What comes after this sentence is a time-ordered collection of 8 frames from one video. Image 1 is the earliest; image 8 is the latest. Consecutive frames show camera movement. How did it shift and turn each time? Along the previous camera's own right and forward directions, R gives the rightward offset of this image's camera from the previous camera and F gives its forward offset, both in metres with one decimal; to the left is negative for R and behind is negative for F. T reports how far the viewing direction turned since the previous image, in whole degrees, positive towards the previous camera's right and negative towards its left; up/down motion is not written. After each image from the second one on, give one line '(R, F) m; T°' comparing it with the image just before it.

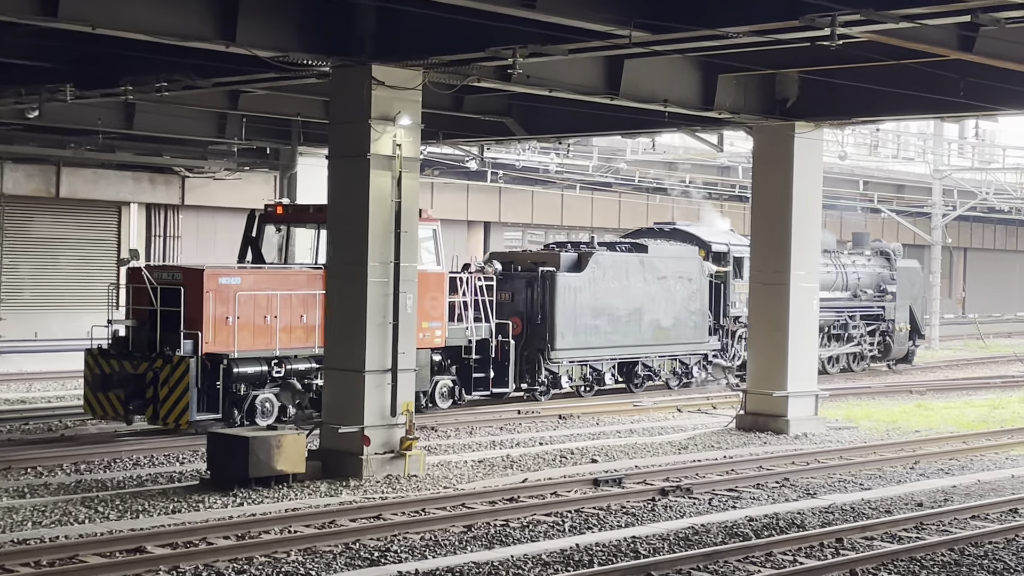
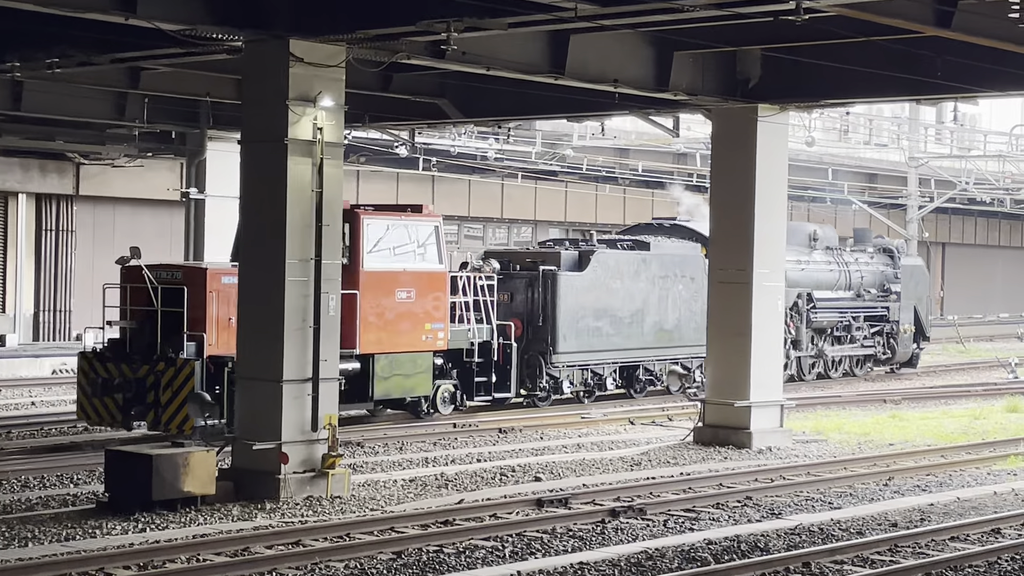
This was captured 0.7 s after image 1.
(-0.1, +2.0) m; +2°
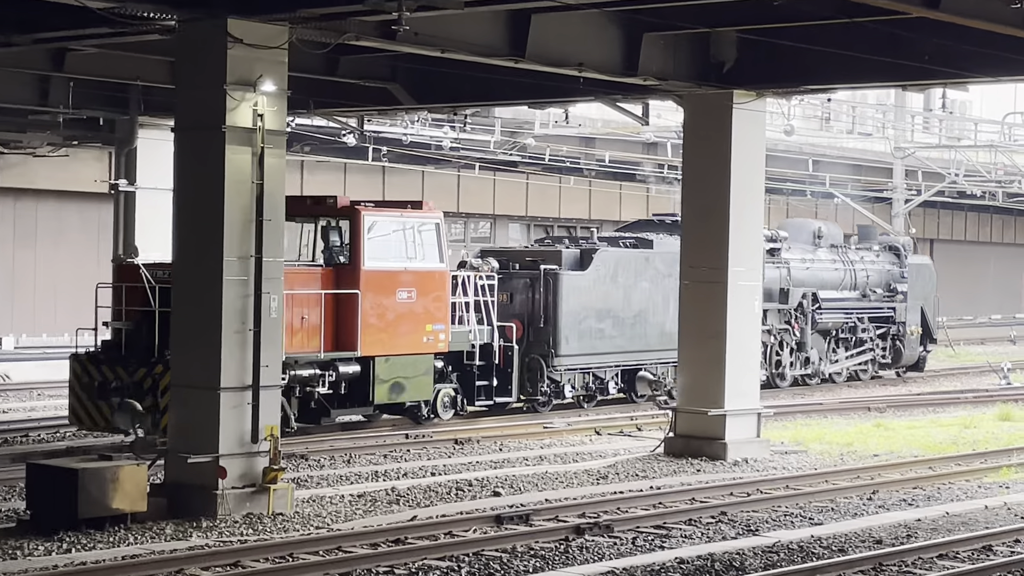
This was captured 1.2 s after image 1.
(0.0, +1.4) m; +1°
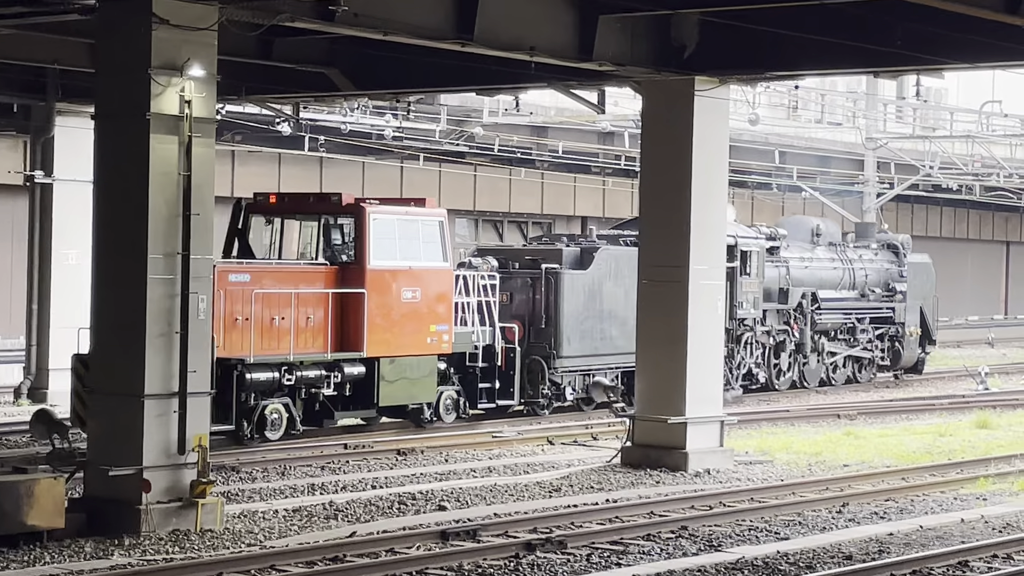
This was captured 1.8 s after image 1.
(0.0, +1.1) m; +2°
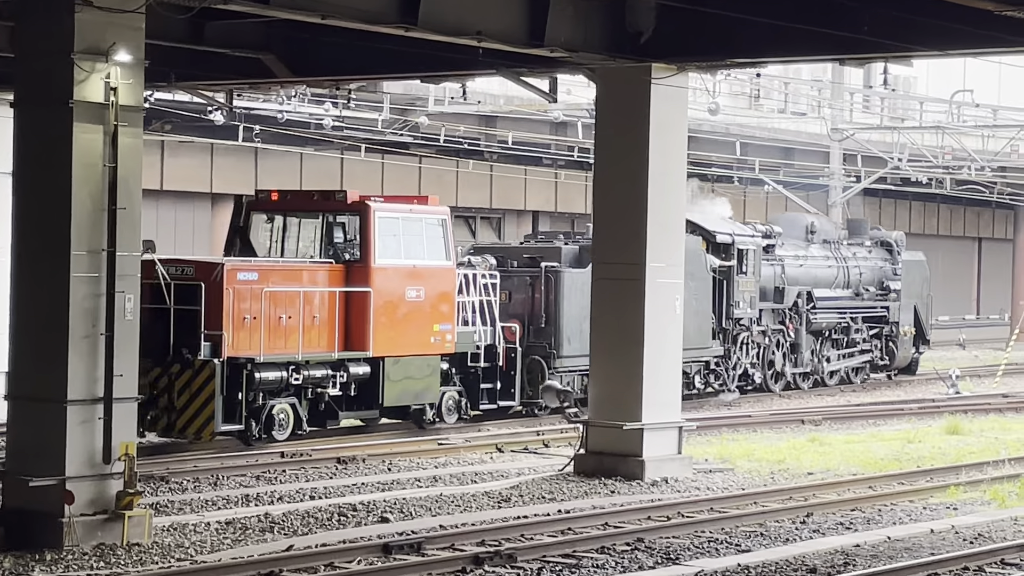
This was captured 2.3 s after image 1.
(0.0, +0.9) m; +1°
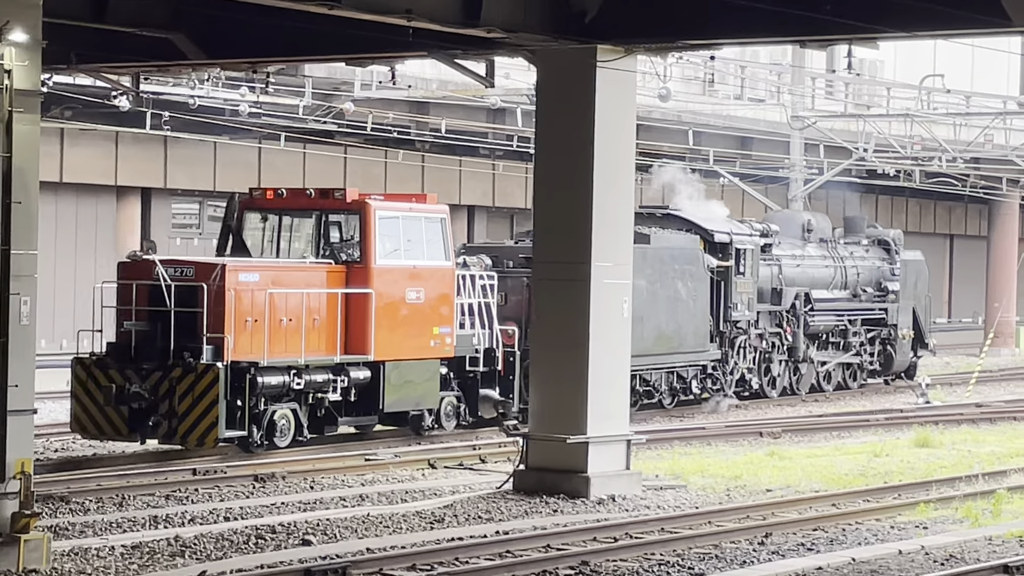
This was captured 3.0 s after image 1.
(+0.1, +1.3) m; +2°
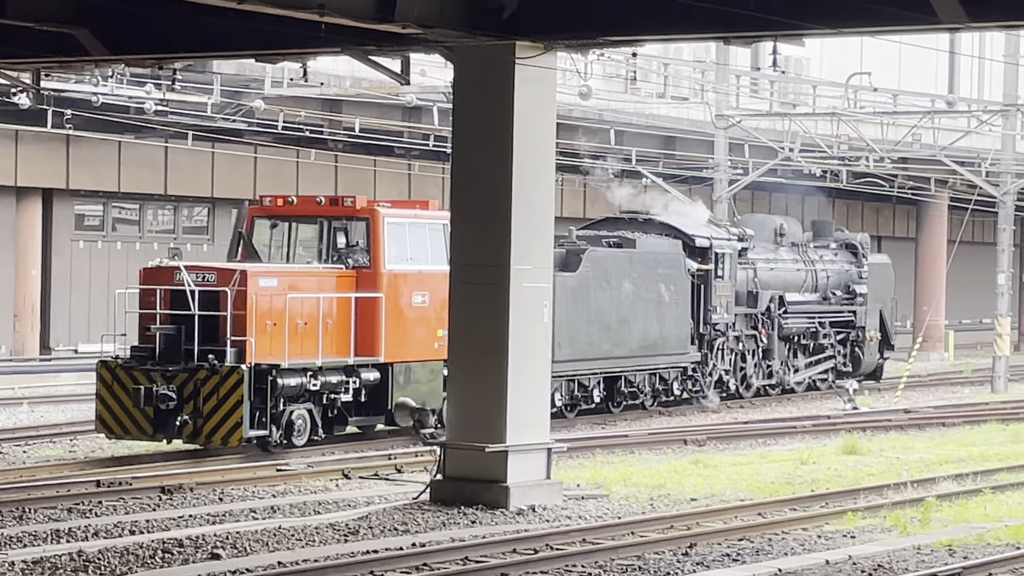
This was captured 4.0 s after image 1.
(+0.1, +0.4) m; +2°
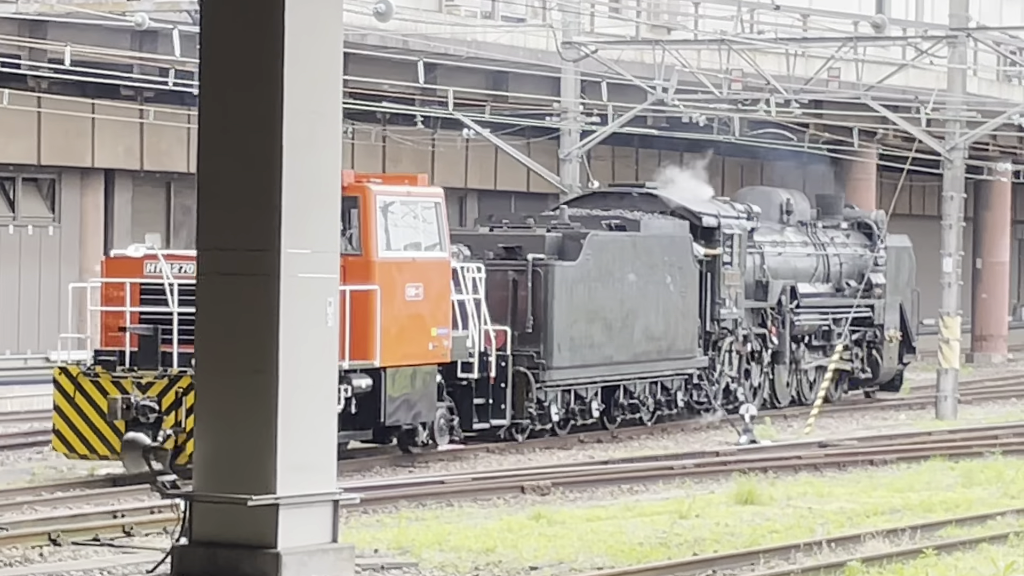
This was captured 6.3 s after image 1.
(+0.6, +3.7) m; +3°
